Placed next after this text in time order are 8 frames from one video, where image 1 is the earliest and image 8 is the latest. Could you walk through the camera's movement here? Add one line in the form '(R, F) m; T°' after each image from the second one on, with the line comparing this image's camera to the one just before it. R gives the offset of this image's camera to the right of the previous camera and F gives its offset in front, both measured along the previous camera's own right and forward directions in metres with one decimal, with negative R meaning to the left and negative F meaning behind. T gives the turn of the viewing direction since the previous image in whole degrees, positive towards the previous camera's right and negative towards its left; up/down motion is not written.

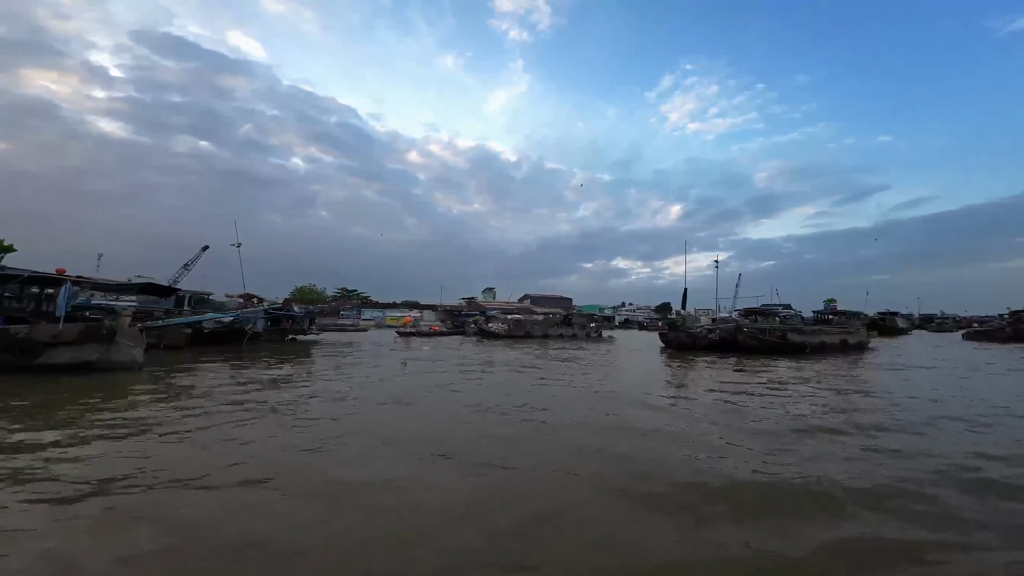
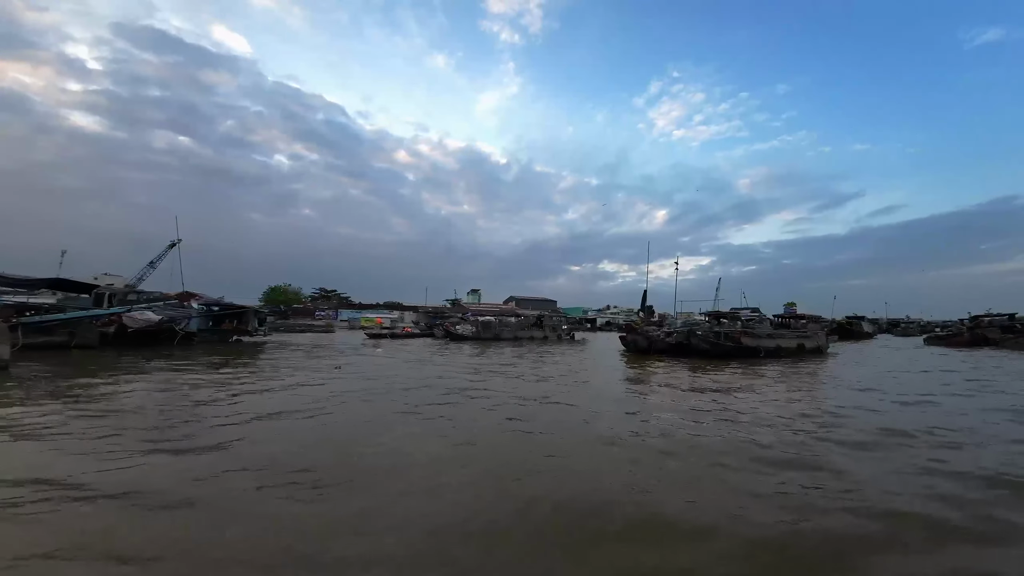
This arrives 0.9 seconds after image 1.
(+1.0, +0.6) m; +2°
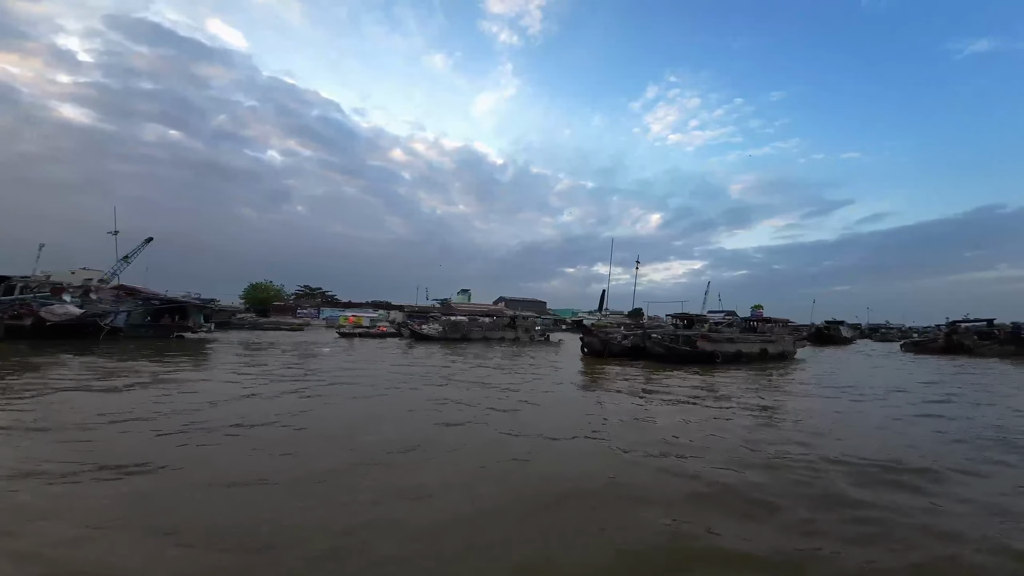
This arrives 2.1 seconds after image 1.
(+1.2, +0.9) m; +1°
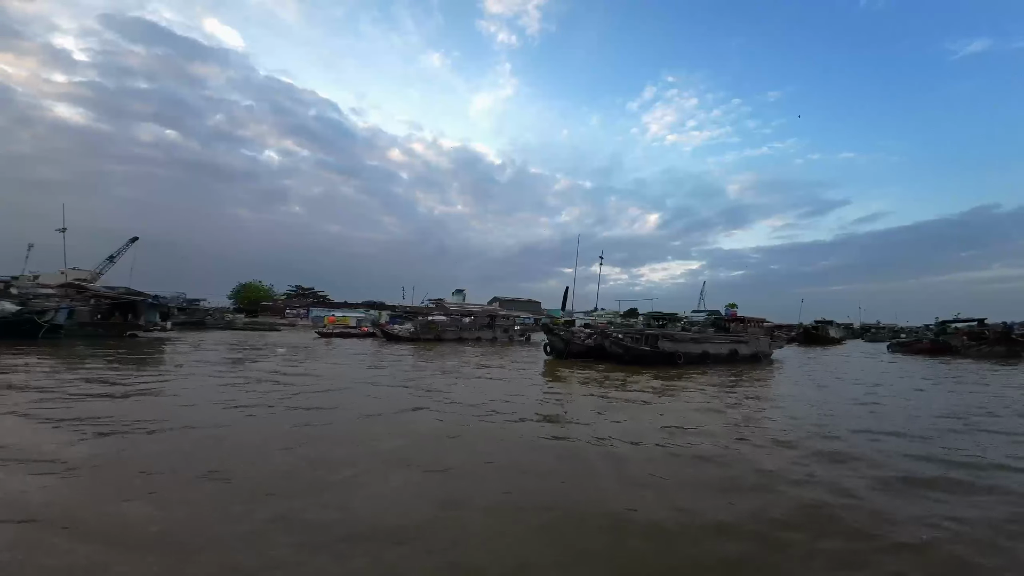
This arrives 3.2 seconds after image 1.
(+1.0, +0.9) m; 0°
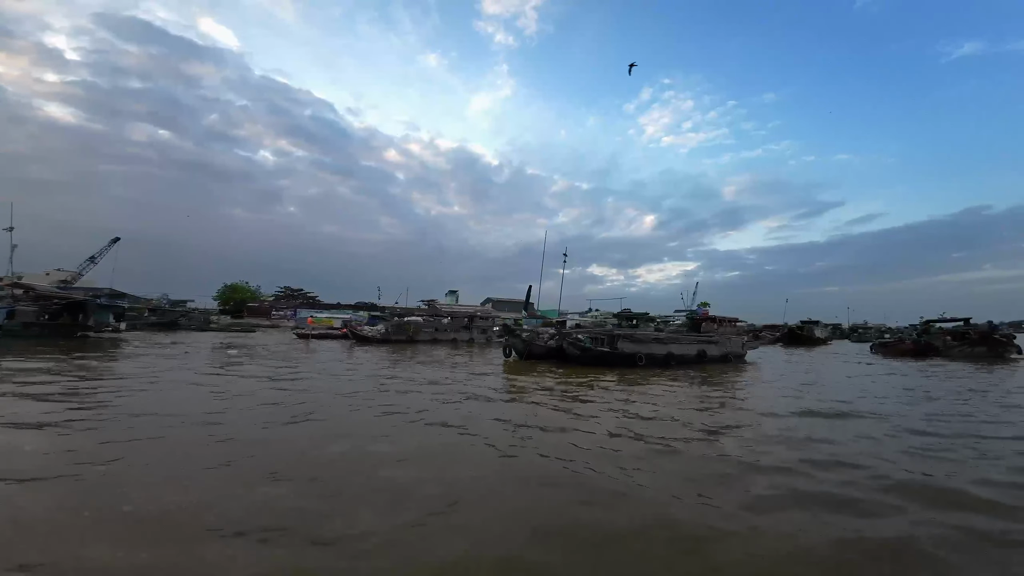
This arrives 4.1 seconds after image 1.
(+0.9, +0.7) m; 0°
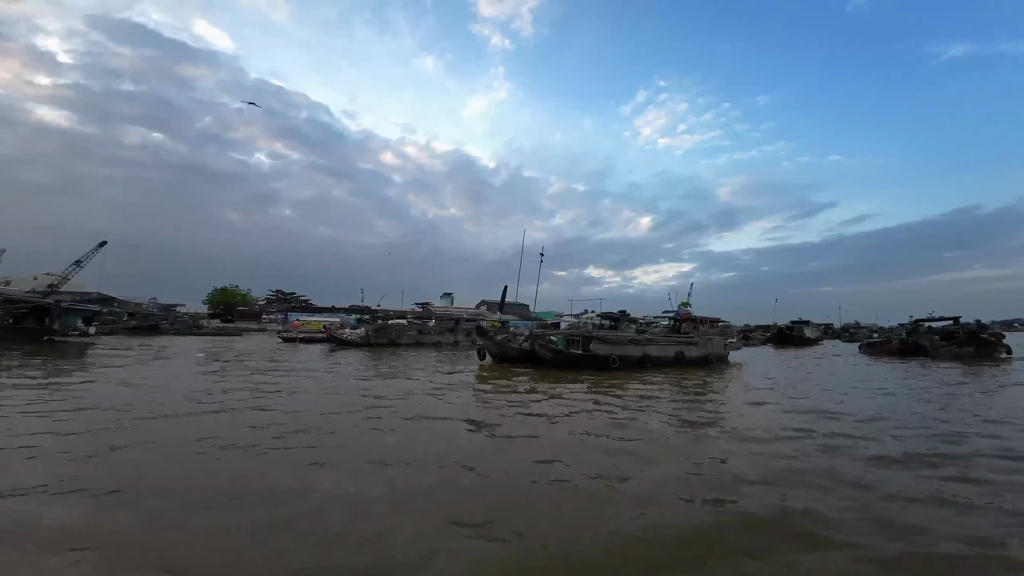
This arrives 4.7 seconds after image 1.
(+0.5, +0.4) m; 0°
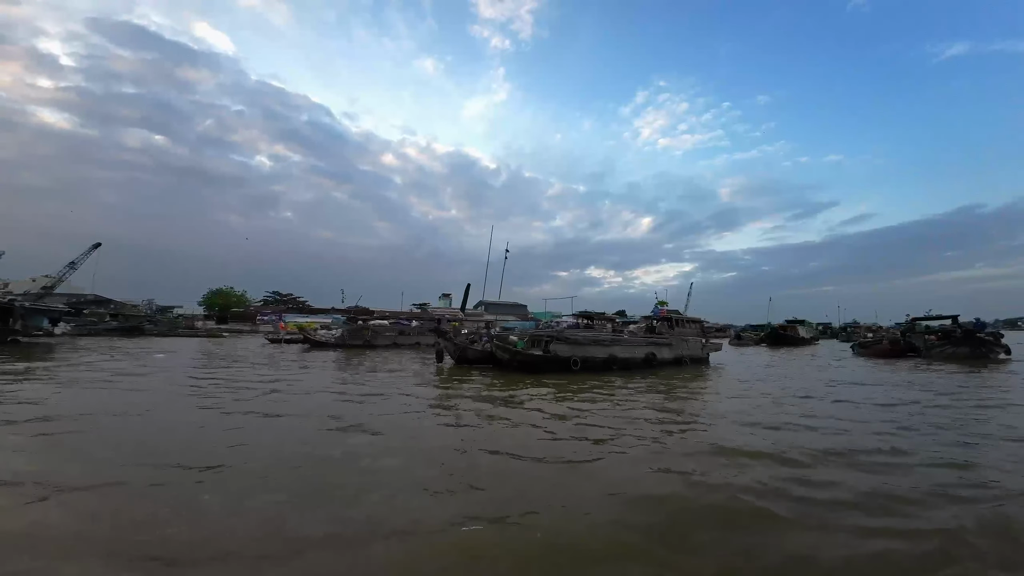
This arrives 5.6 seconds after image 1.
(+0.8, +0.7) m; 0°
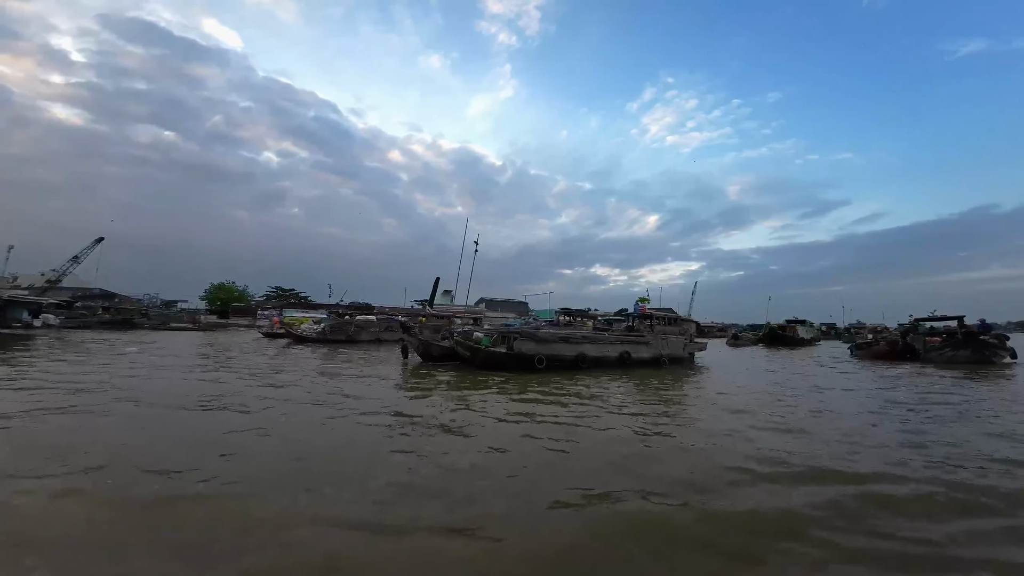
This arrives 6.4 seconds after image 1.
(+0.7, +0.6) m; -1°
